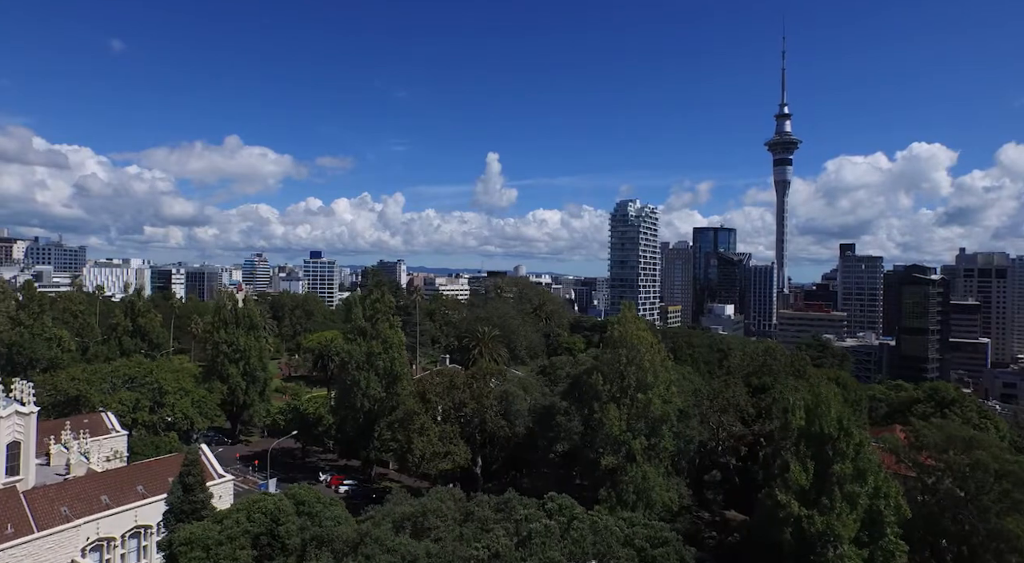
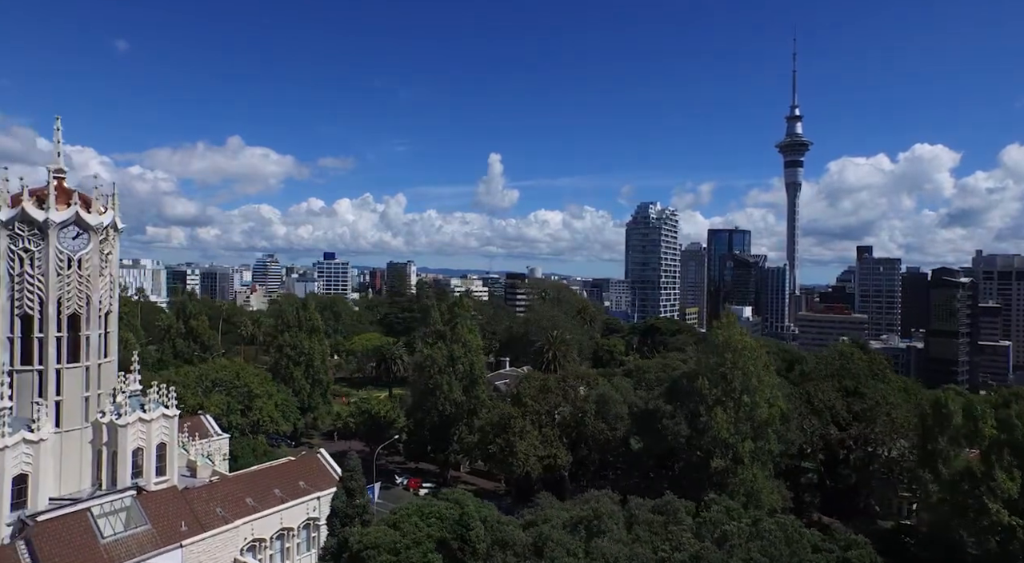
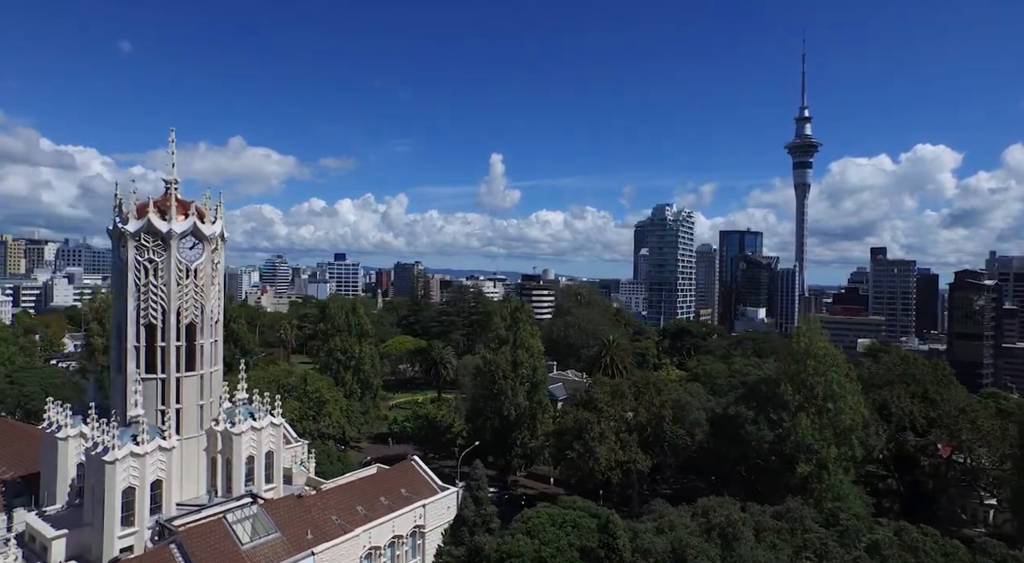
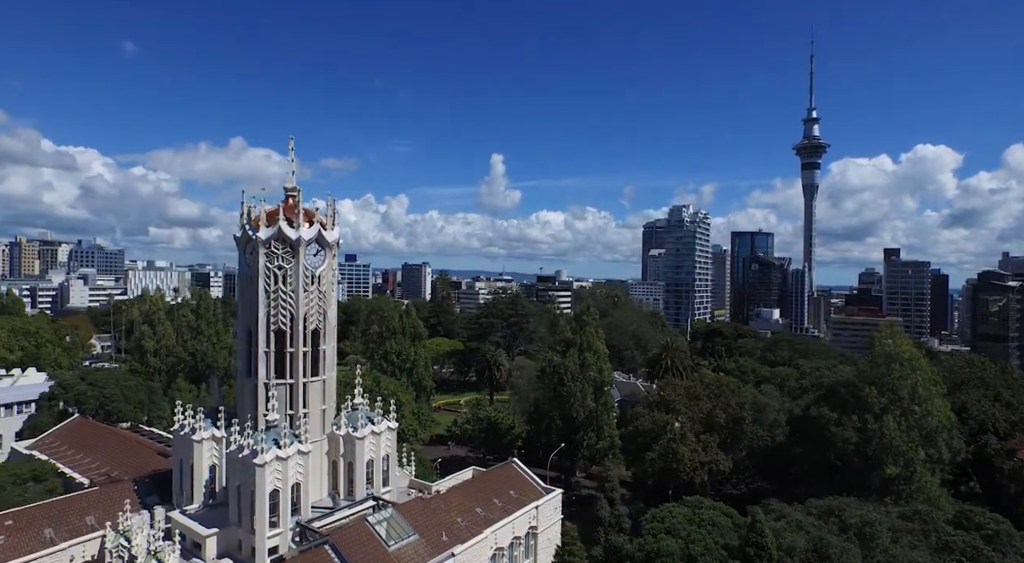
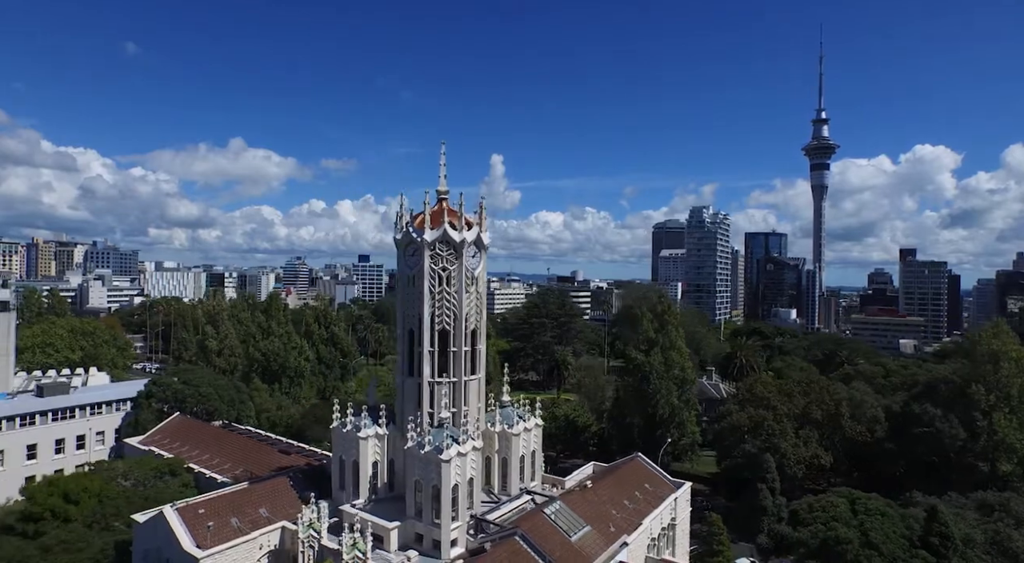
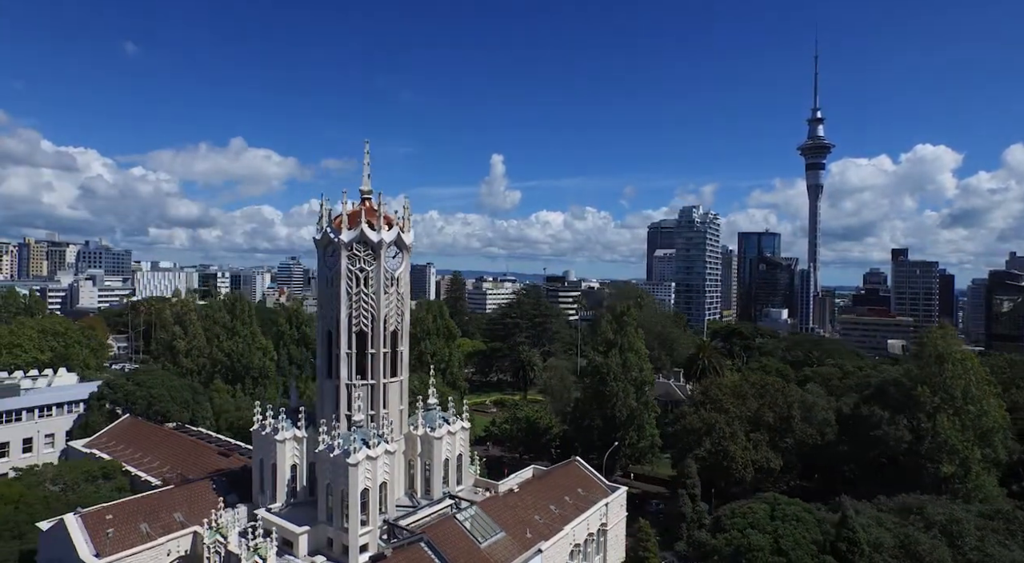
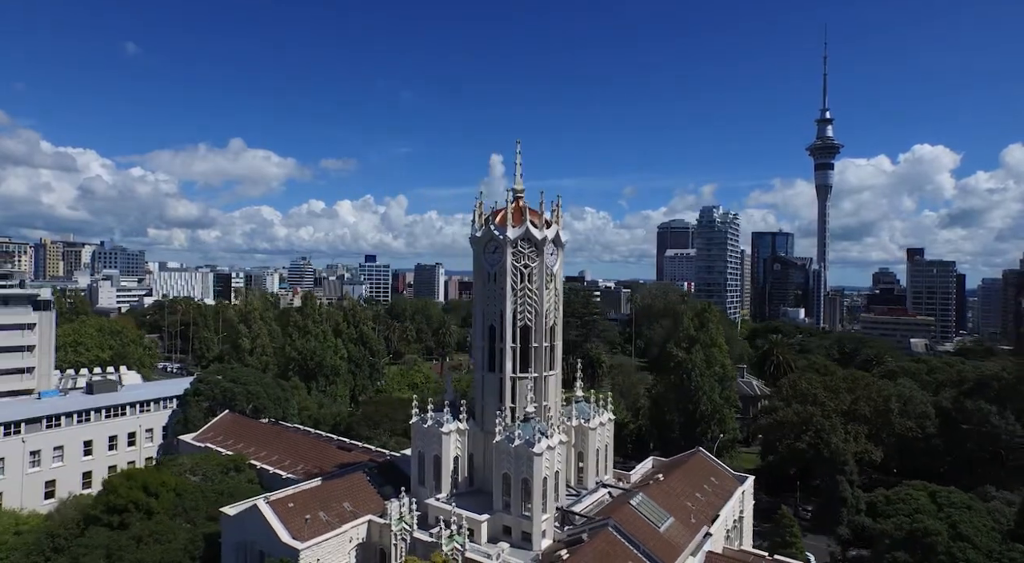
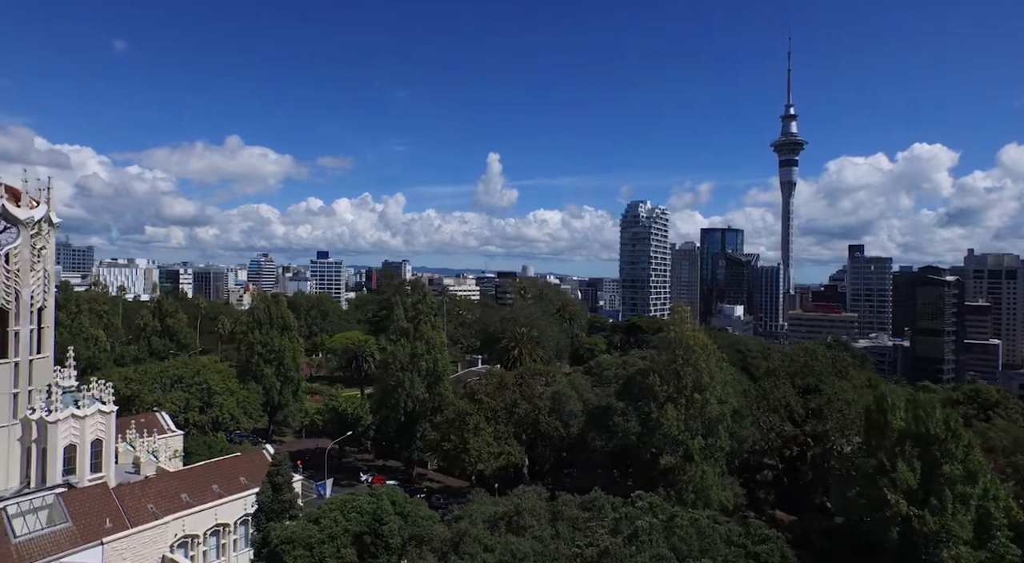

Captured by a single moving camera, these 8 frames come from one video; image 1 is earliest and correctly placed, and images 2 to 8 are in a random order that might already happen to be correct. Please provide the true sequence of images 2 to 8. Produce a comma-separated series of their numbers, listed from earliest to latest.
8, 2, 3, 4, 6, 5, 7
